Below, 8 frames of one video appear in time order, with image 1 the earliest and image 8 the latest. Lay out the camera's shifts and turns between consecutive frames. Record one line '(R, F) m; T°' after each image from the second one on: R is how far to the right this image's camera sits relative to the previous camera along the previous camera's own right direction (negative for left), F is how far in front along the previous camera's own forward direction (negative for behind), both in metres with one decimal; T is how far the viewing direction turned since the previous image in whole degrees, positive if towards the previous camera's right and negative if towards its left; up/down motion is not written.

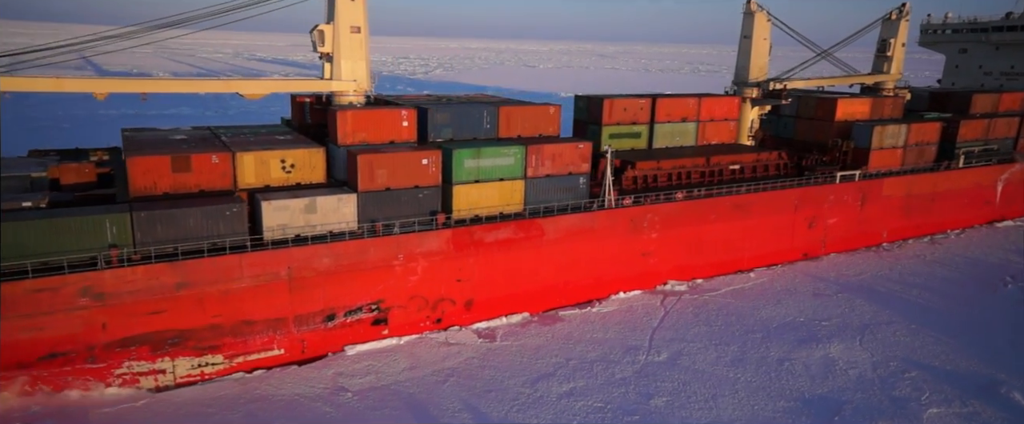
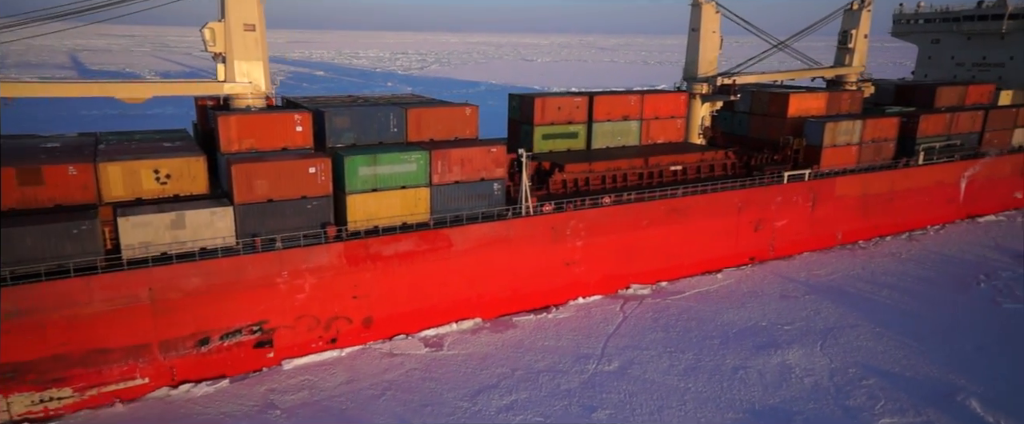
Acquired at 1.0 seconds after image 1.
(+1.9, +1.0) m; 0°
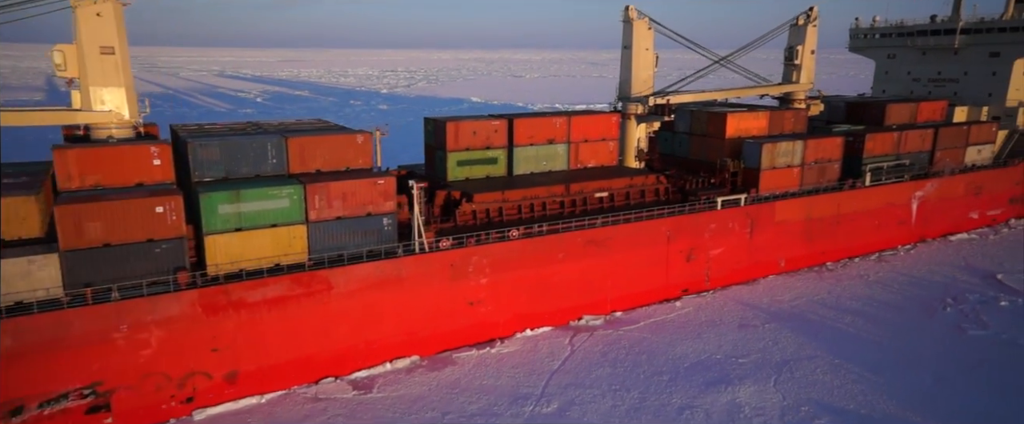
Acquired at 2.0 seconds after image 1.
(+1.9, +1.3) m; +1°
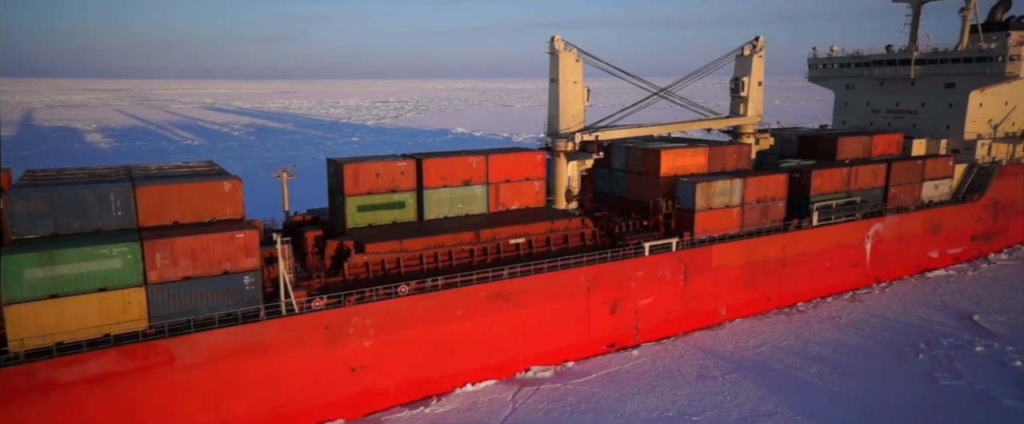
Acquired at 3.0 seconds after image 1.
(+1.9, +1.5) m; +1°
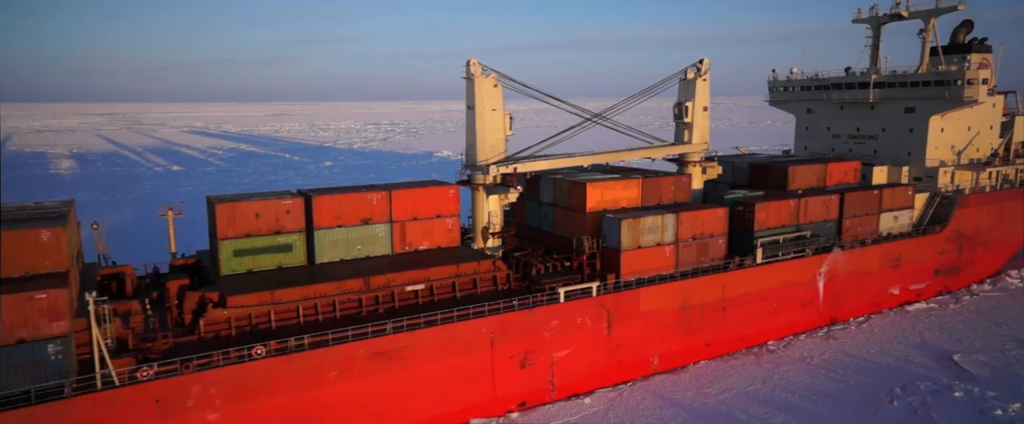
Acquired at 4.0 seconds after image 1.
(+1.9, +1.6) m; +1°
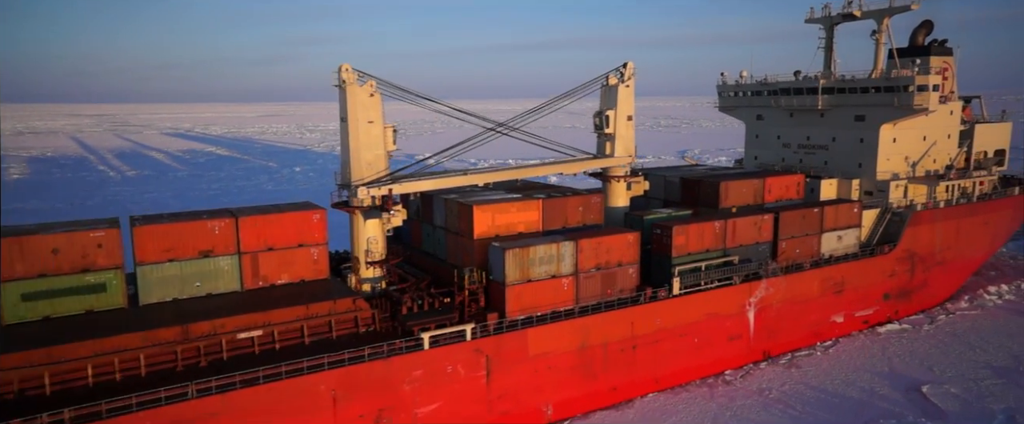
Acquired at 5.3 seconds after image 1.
(+2.4, +2.0) m; +1°
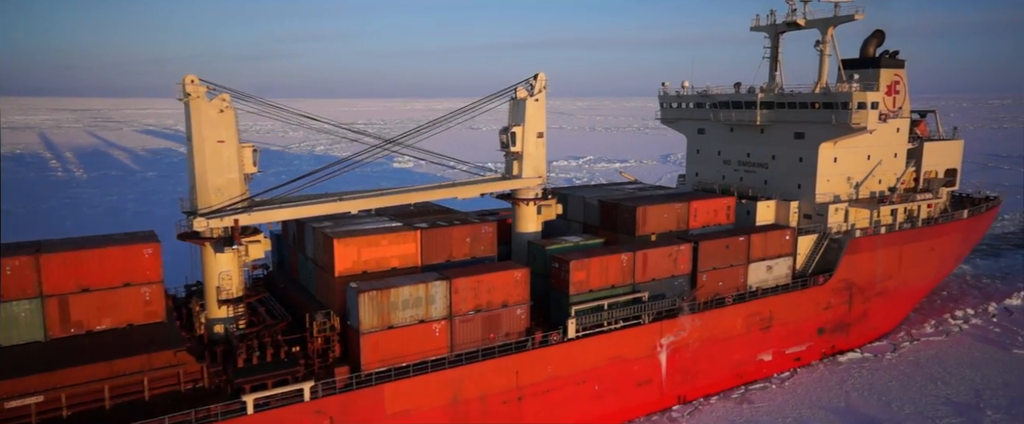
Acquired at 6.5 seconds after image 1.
(+2.2, +1.7) m; +1°
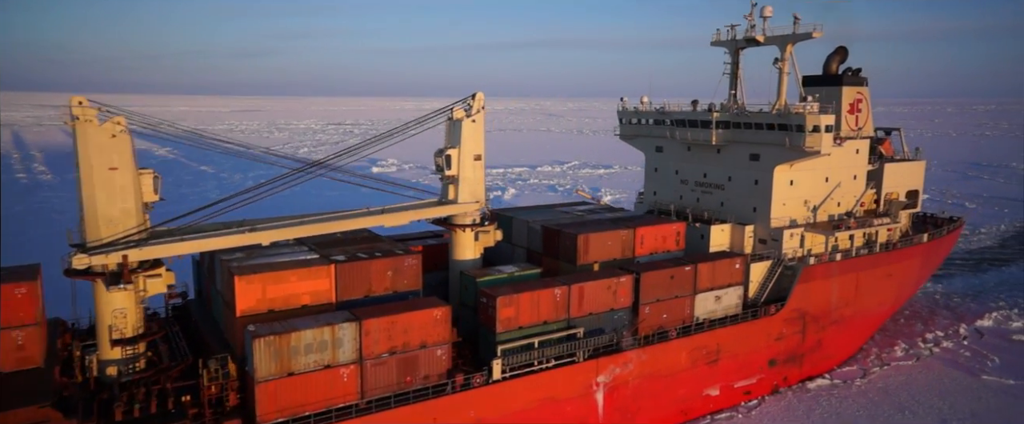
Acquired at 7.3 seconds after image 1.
(+1.2, +0.9) m; +1°
